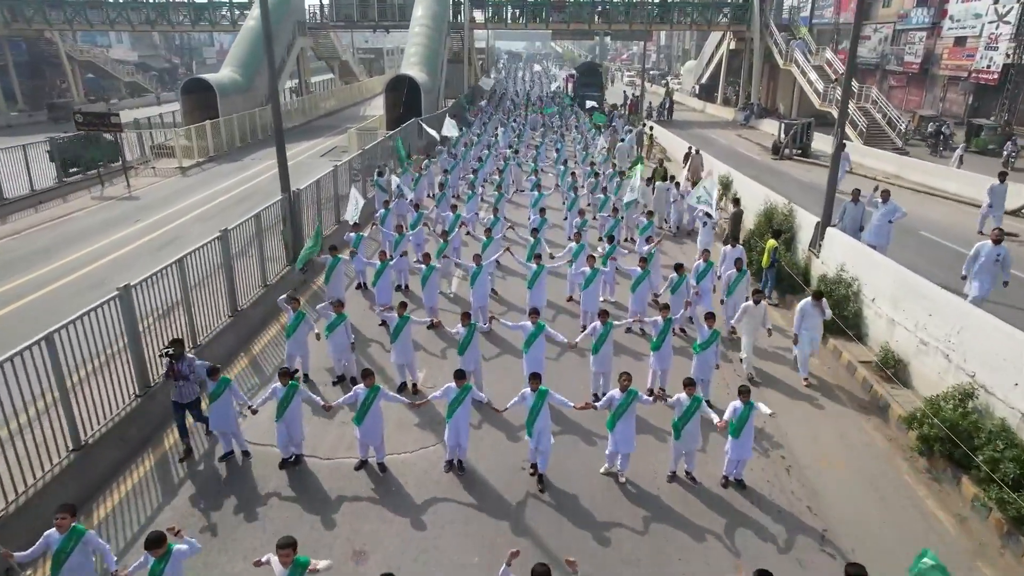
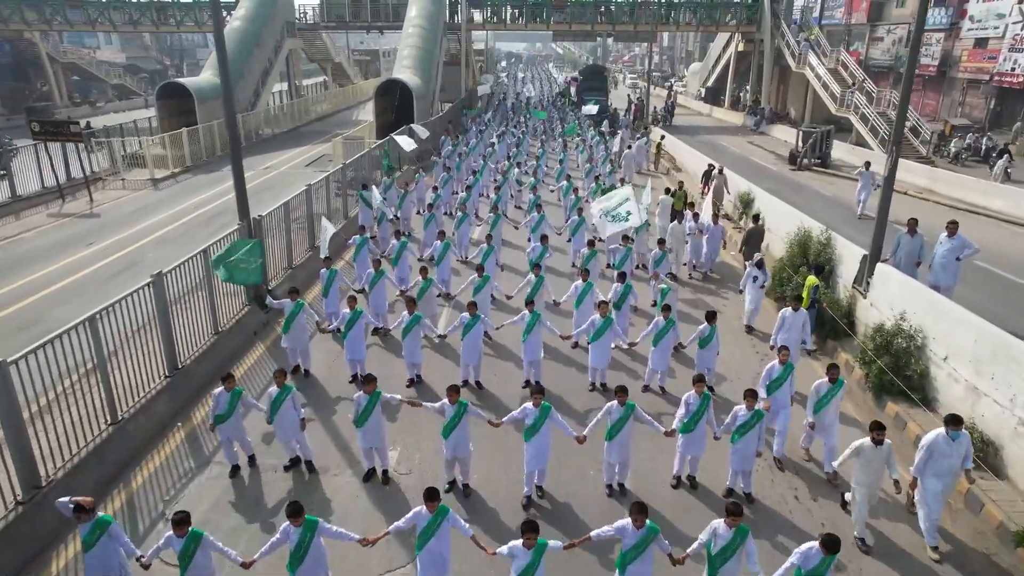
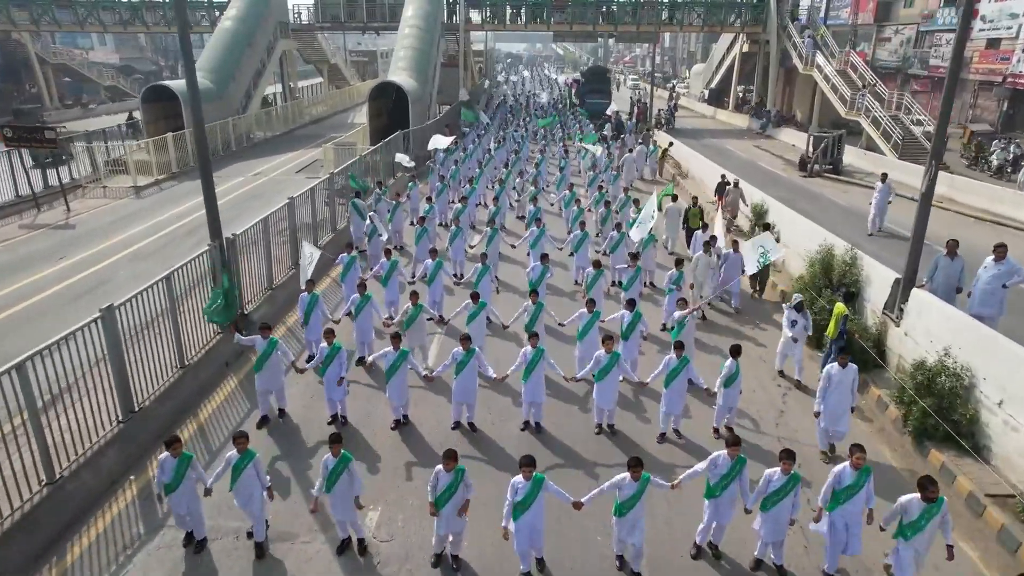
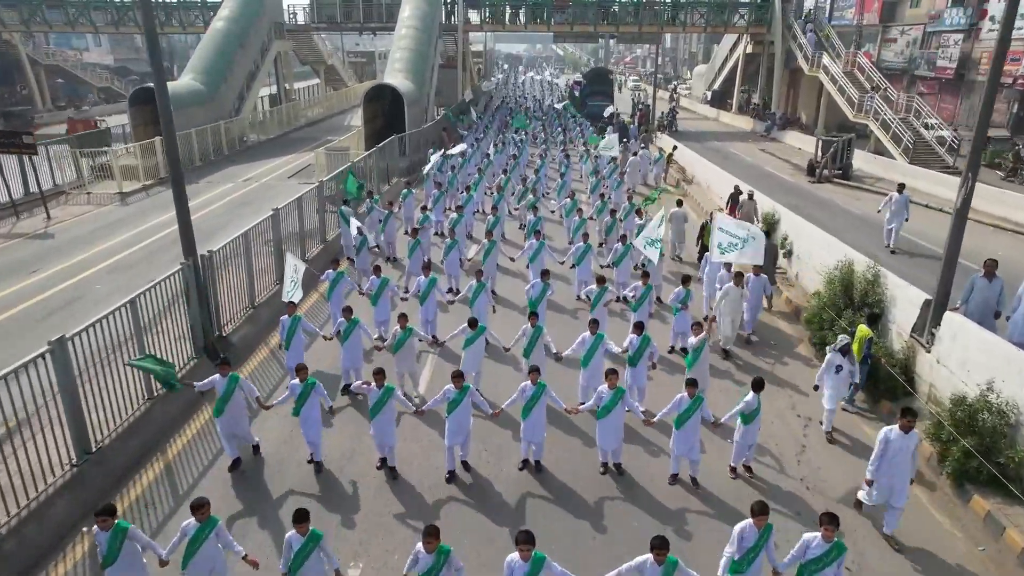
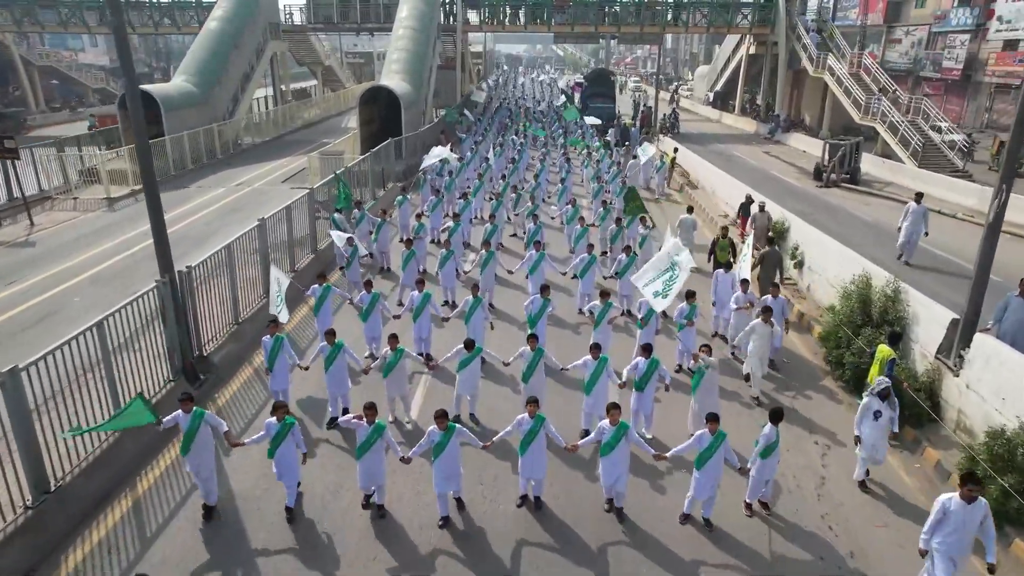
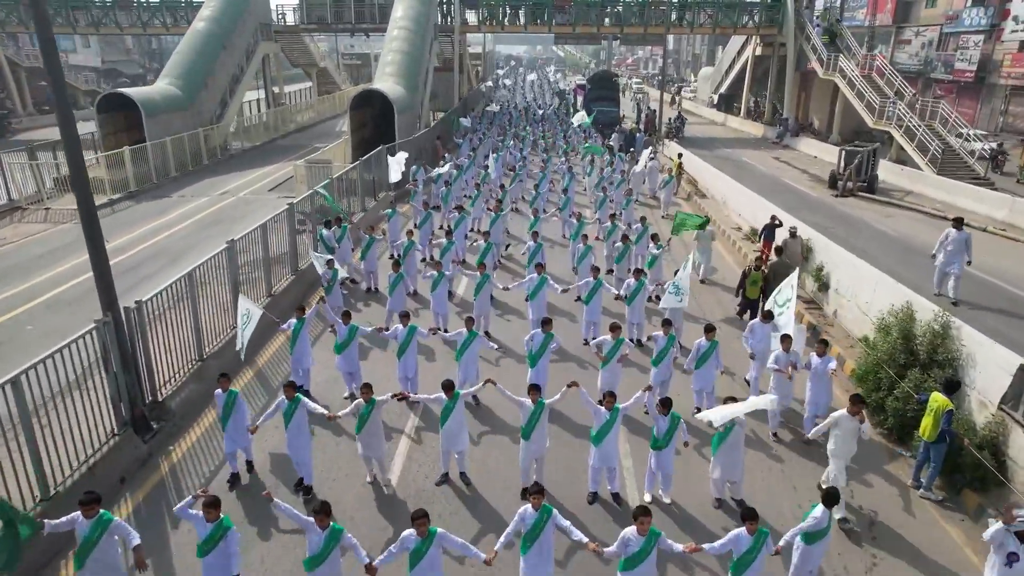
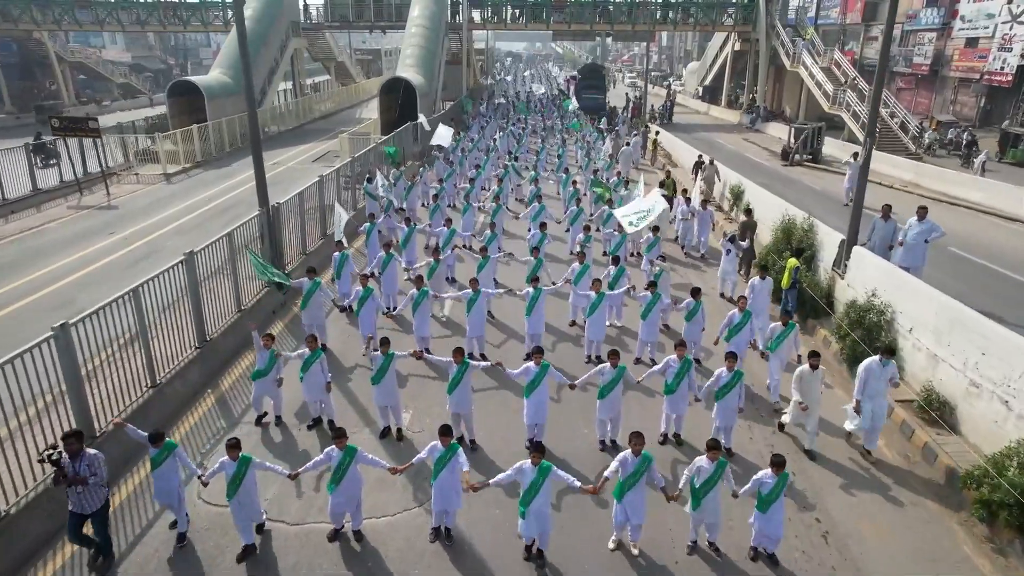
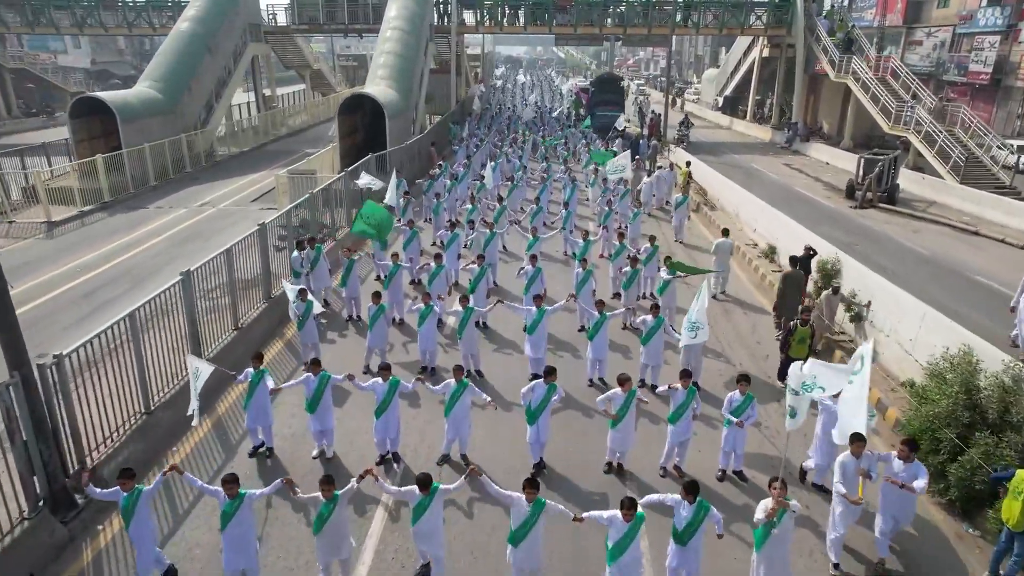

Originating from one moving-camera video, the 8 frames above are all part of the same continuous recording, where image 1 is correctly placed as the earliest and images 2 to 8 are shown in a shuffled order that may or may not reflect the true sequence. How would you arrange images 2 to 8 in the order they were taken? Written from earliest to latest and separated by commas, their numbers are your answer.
7, 2, 3, 4, 5, 6, 8
